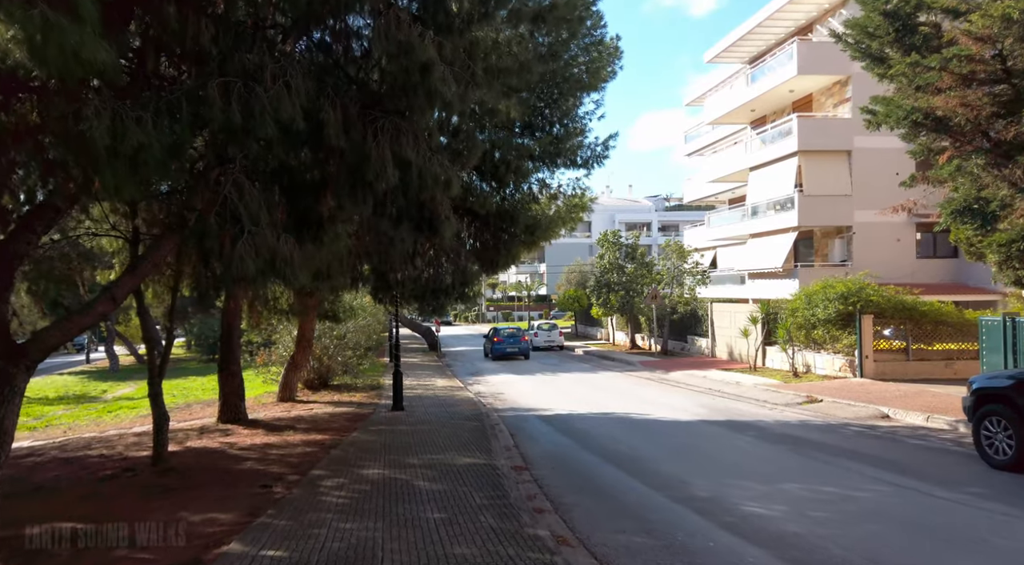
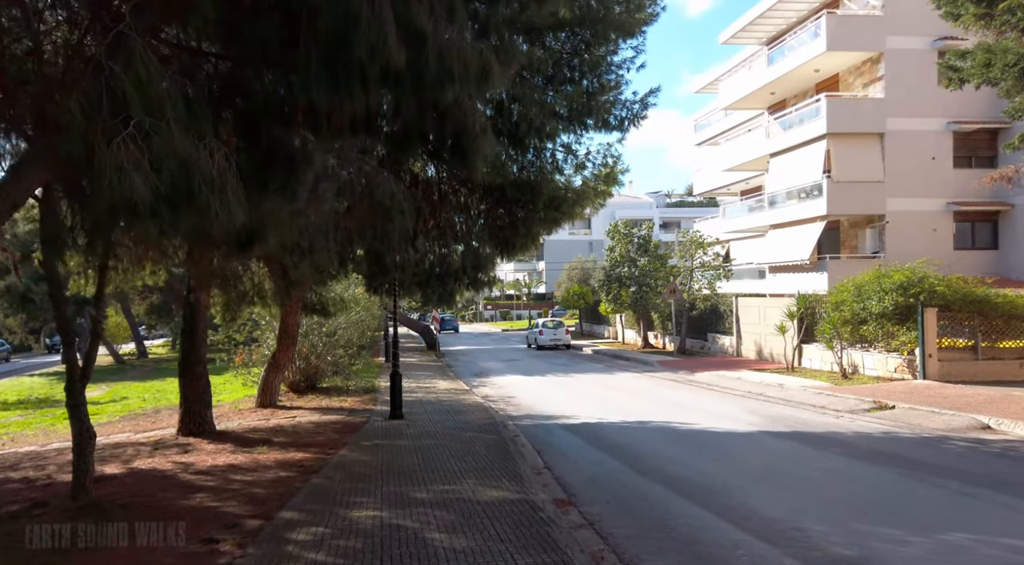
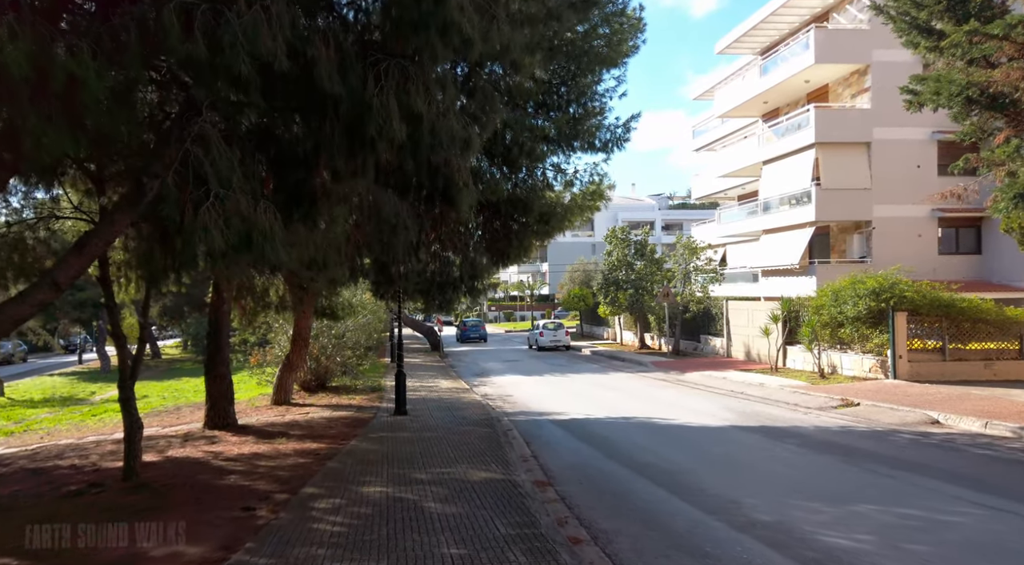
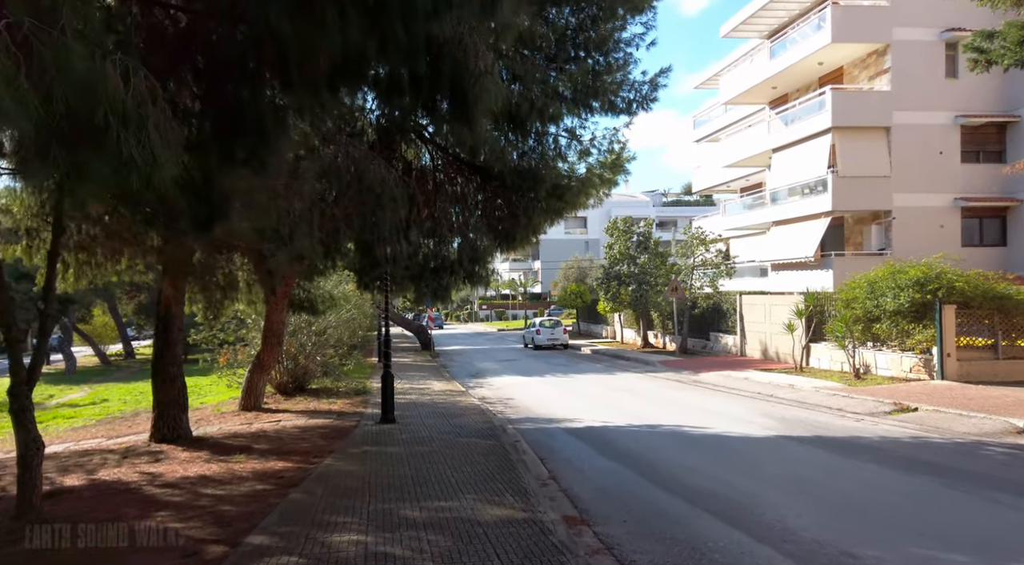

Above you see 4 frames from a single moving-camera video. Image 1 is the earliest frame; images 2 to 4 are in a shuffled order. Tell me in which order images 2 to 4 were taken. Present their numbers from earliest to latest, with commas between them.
3, 2, 4
